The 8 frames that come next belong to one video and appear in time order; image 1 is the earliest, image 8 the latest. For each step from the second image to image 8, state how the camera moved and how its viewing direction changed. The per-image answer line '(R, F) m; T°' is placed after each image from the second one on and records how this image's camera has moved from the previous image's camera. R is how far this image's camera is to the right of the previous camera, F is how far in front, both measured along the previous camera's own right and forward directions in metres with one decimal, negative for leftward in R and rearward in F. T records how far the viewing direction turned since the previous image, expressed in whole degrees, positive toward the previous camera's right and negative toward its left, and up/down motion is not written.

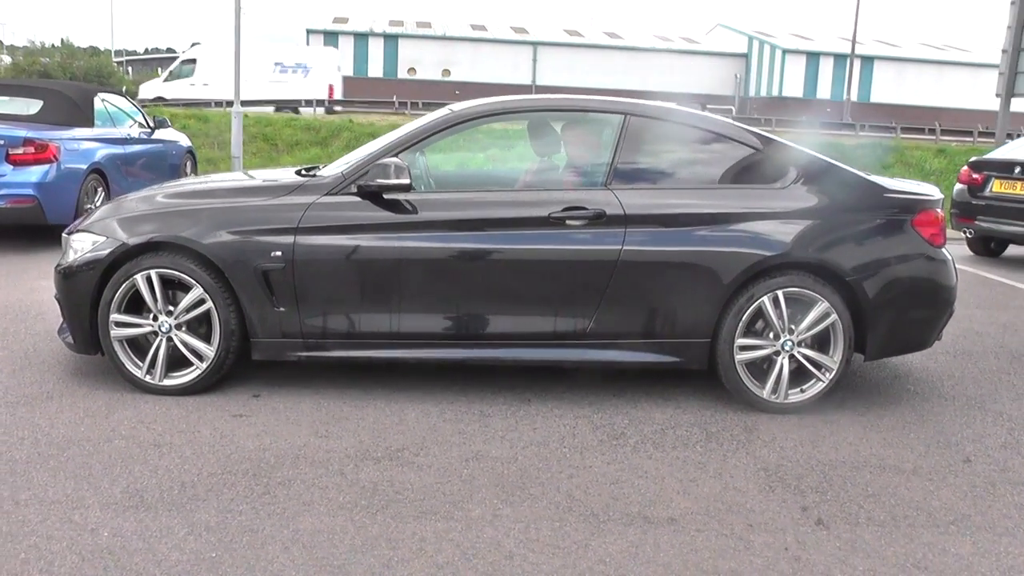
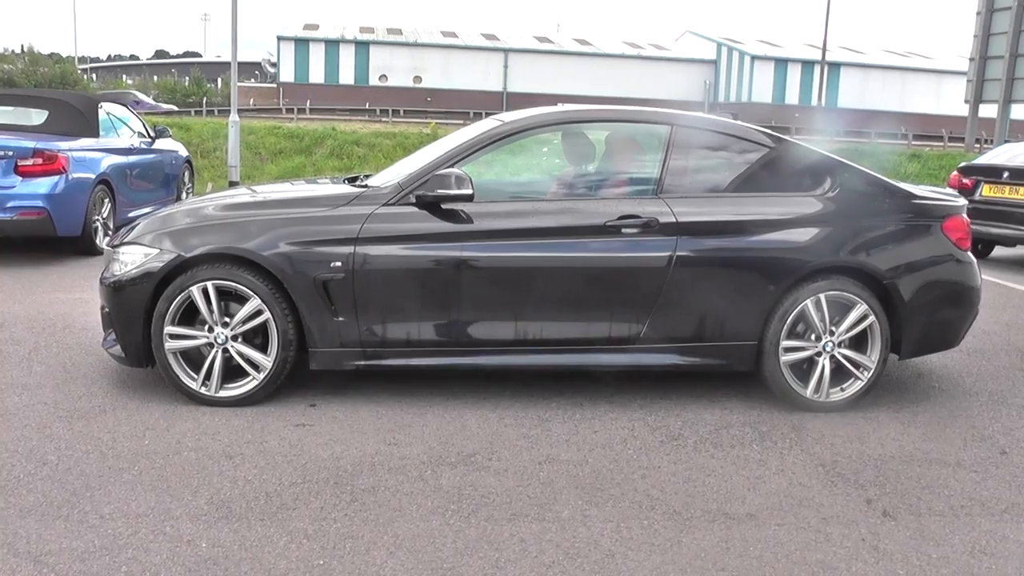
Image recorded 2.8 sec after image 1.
(-0.5, -0.1) m; +4°
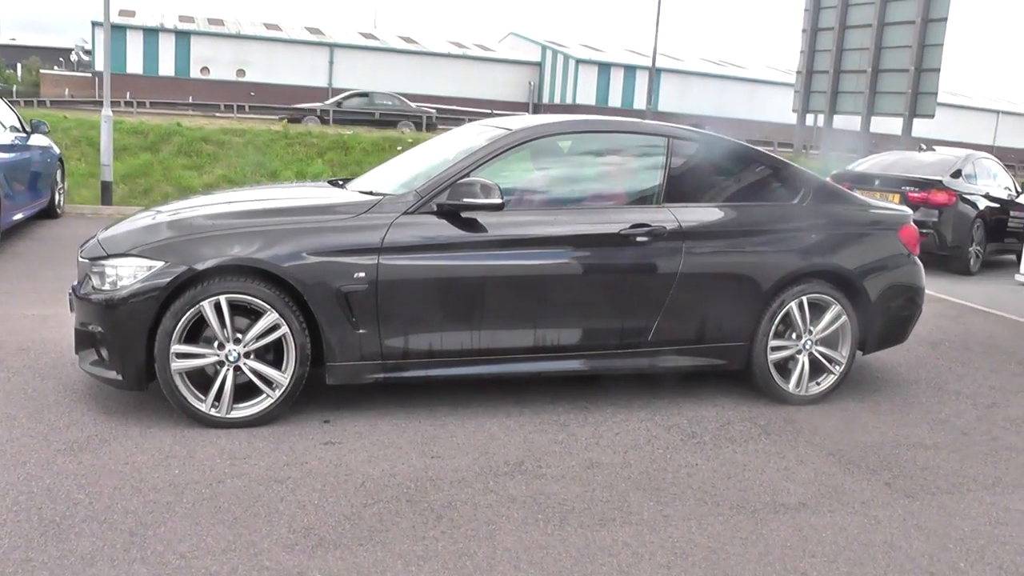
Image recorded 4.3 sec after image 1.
(-1.2, +0.1) m; +14°
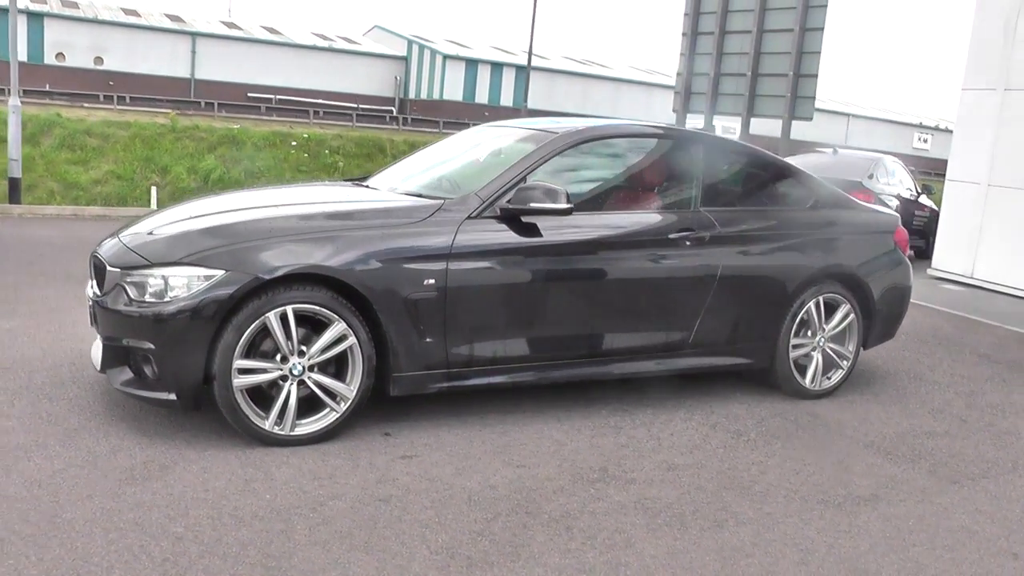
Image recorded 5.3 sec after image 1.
(-1.2, +0.2) m; +12°
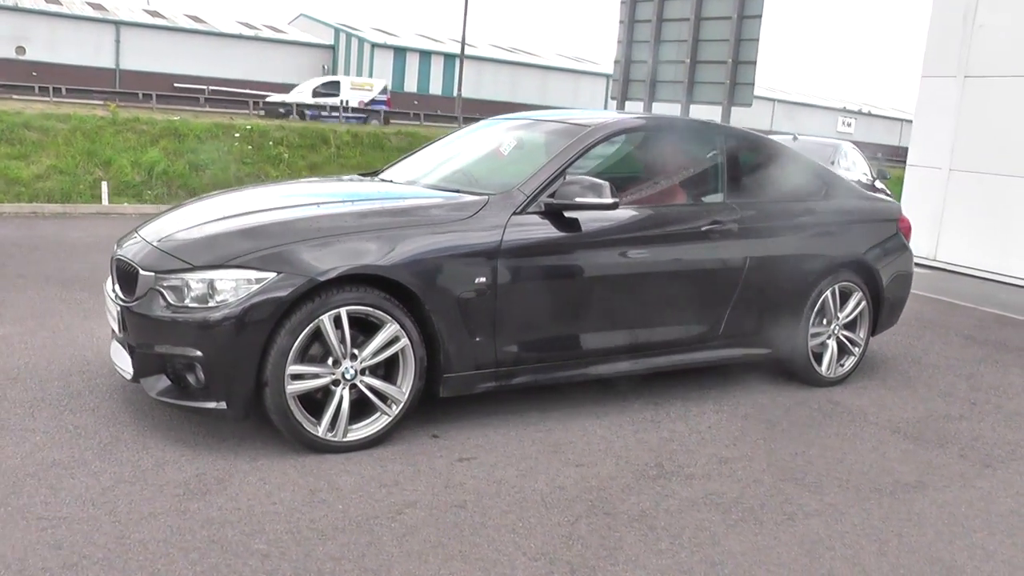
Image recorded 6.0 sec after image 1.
(-0.7, +0.1) m; +6°
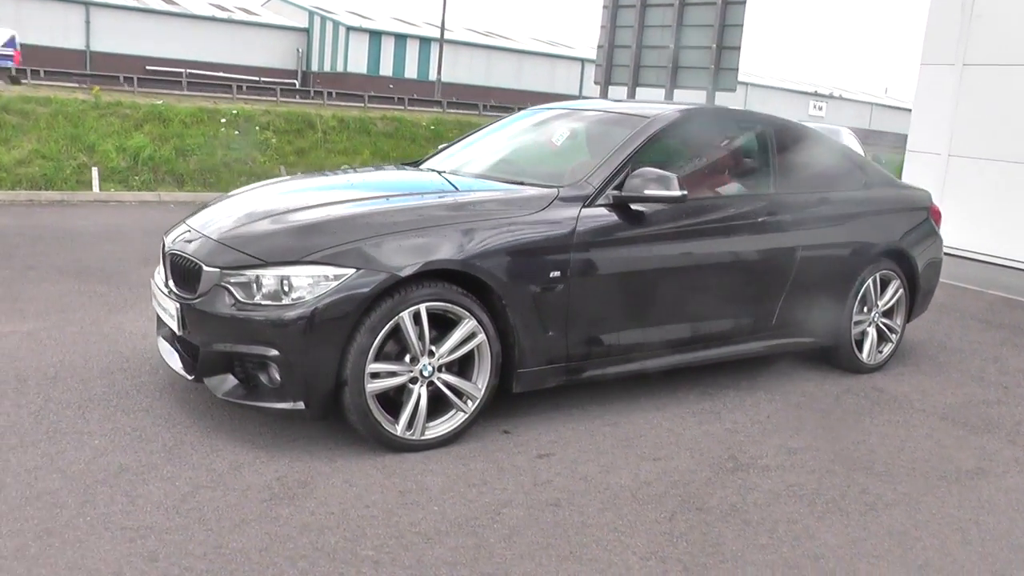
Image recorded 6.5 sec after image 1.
(-0.5, +0.1) m; +3°
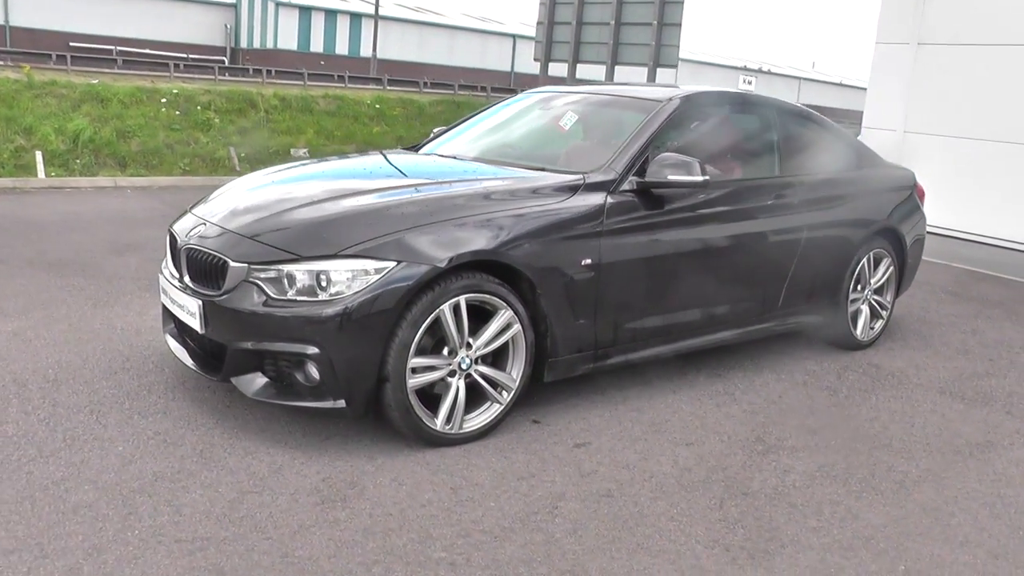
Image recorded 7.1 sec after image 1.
(-0.5, +0.1) m; +5°
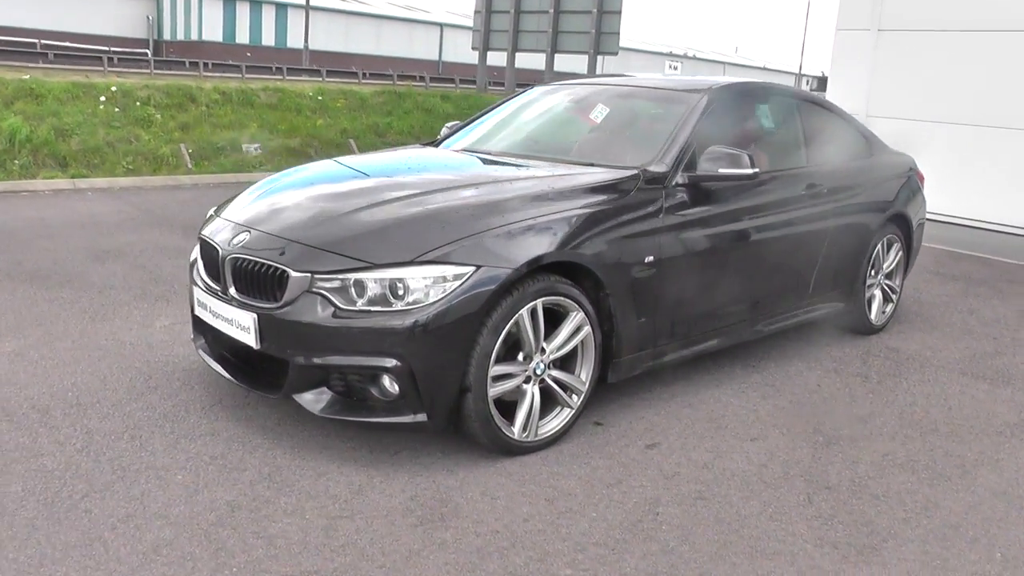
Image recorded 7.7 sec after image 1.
(-0.6, +0.2) m; +6°
